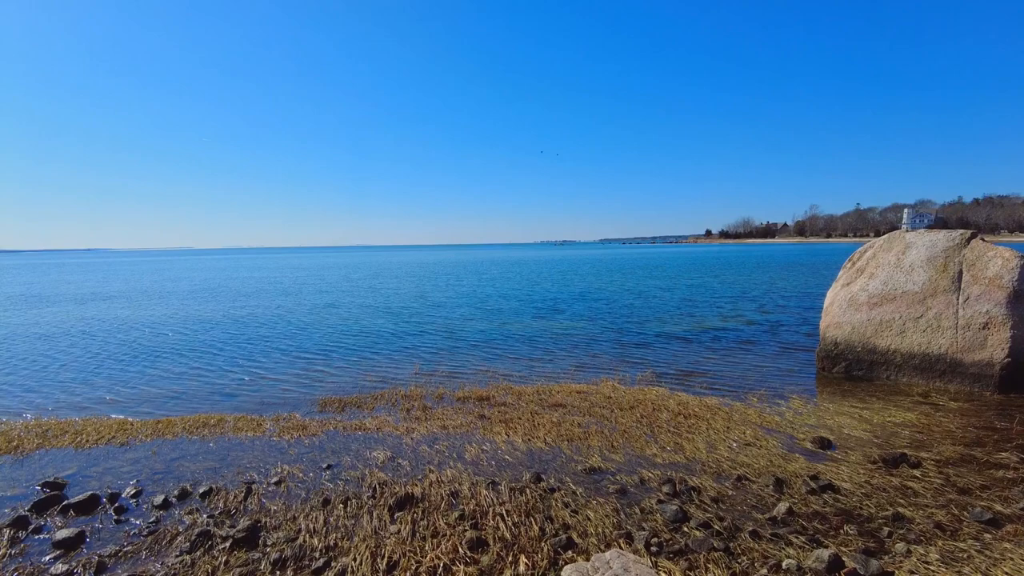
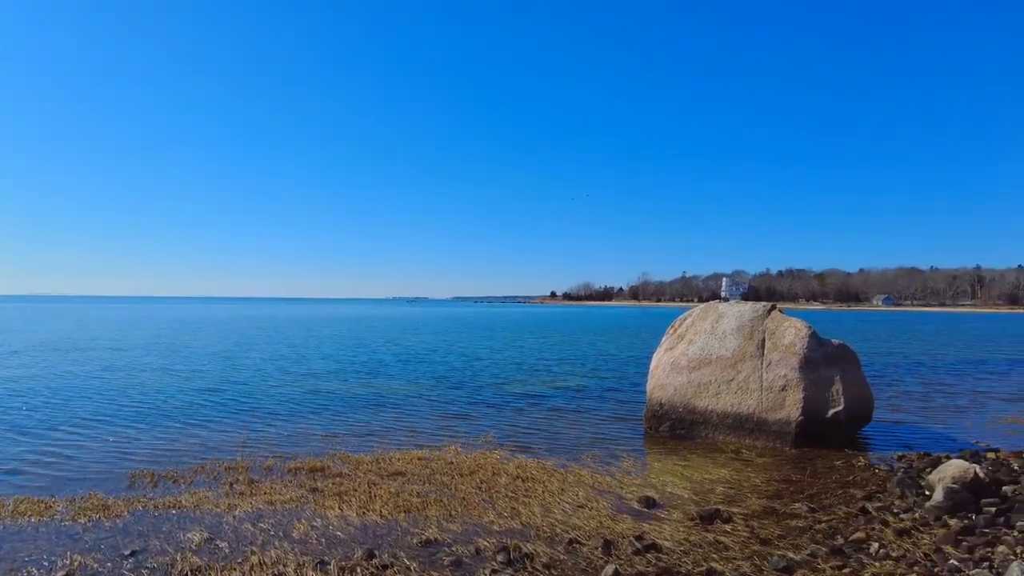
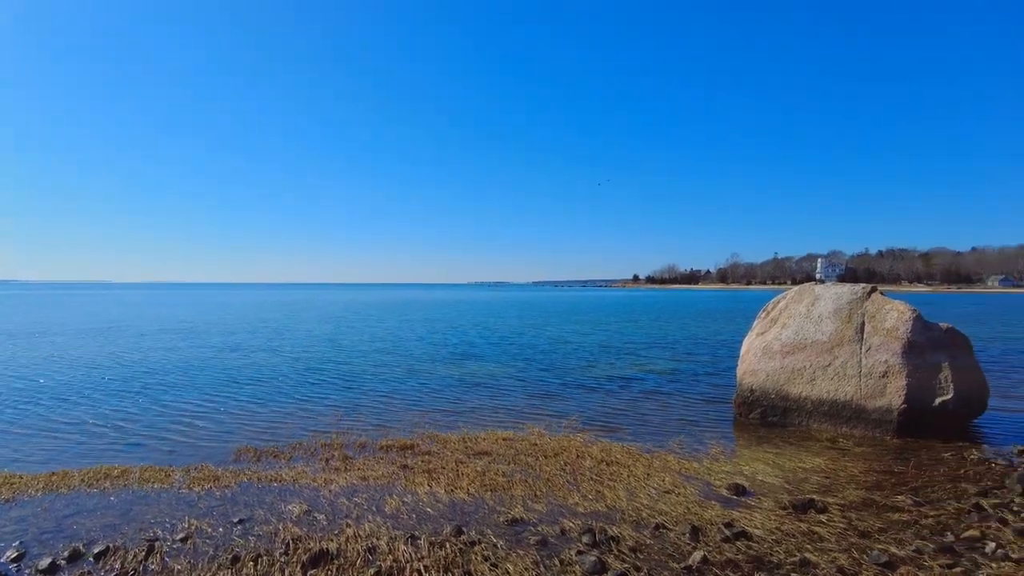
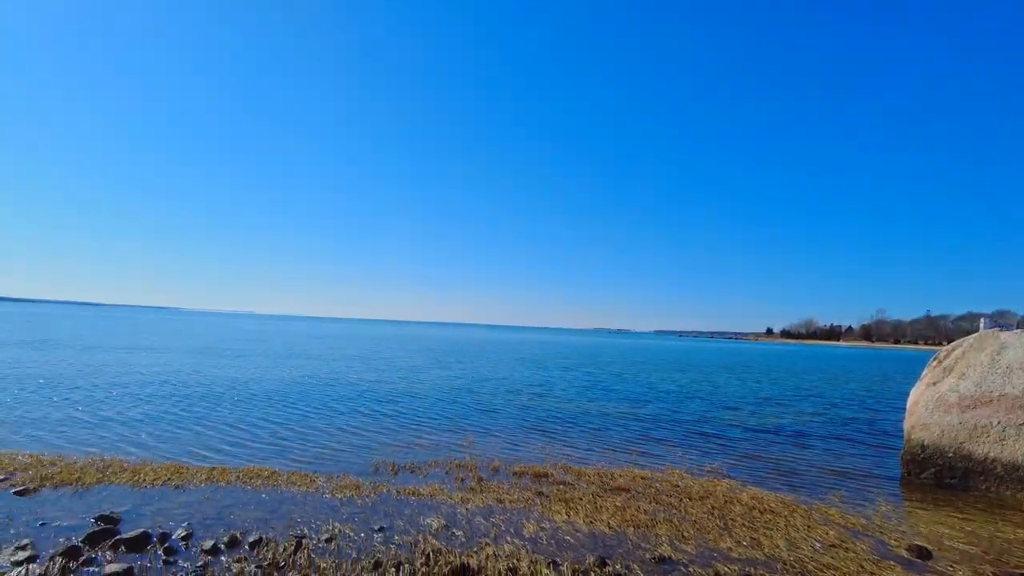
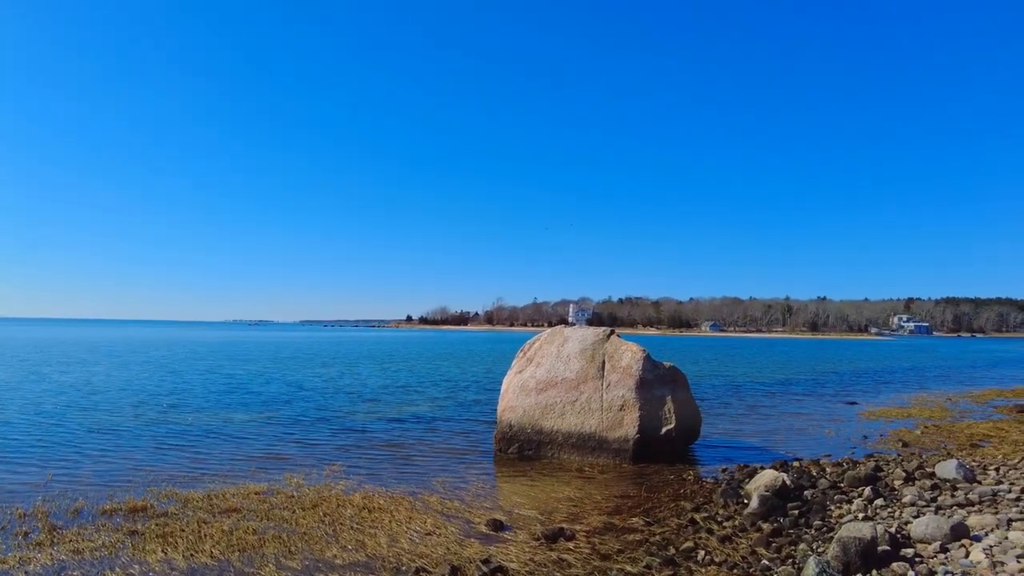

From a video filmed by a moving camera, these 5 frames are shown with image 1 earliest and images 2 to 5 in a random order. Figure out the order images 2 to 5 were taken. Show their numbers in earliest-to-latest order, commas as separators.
3, 2, 5, 4
